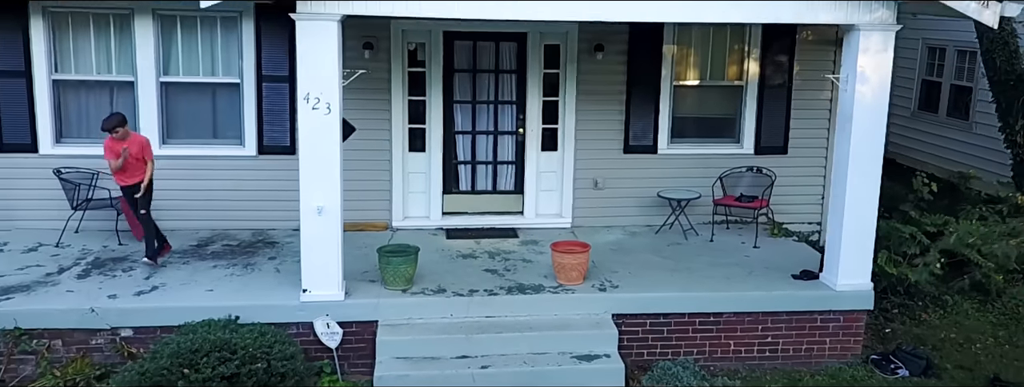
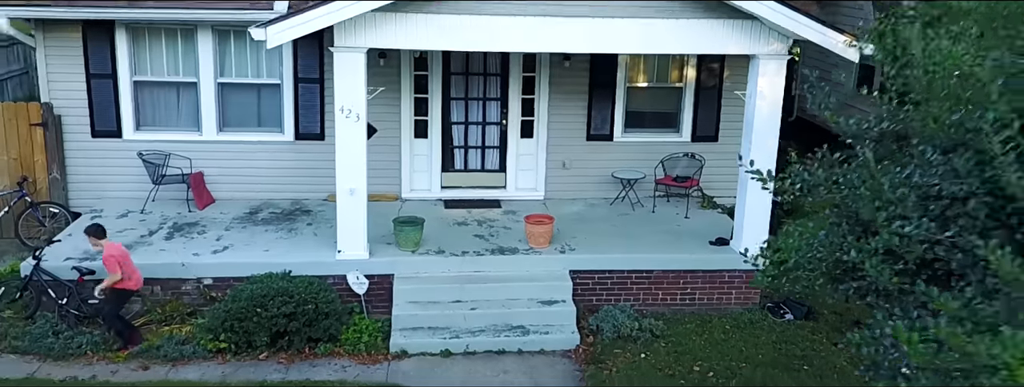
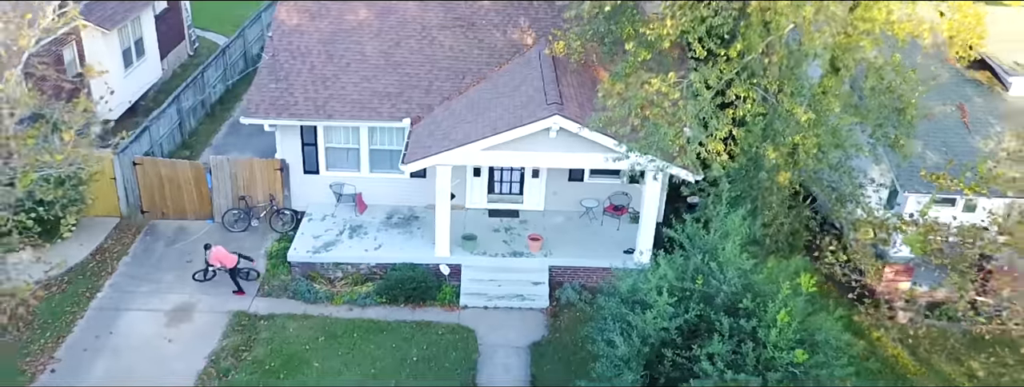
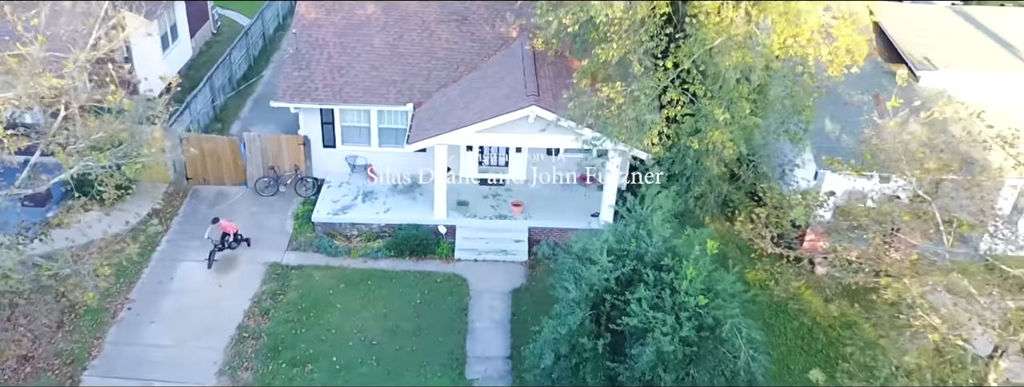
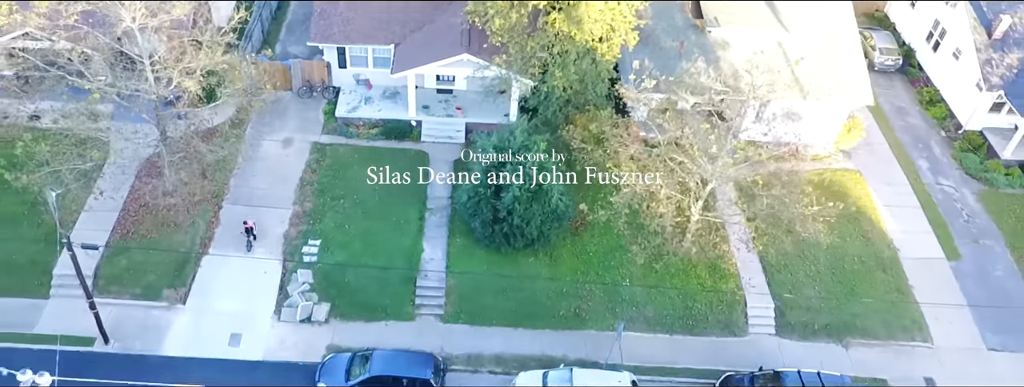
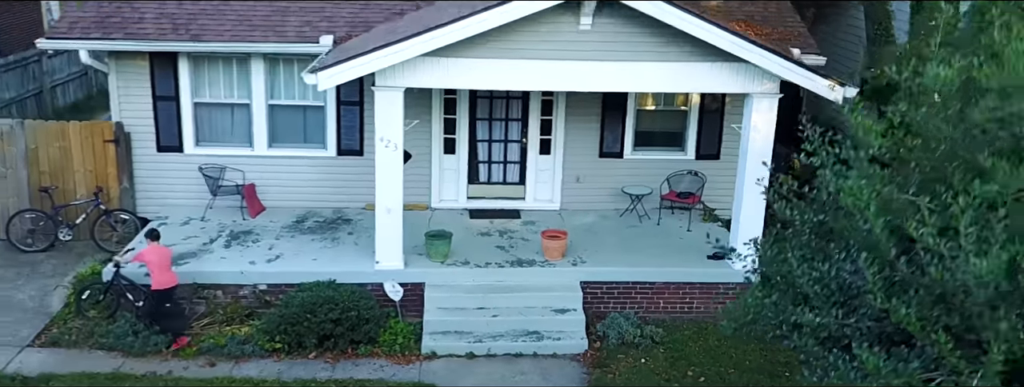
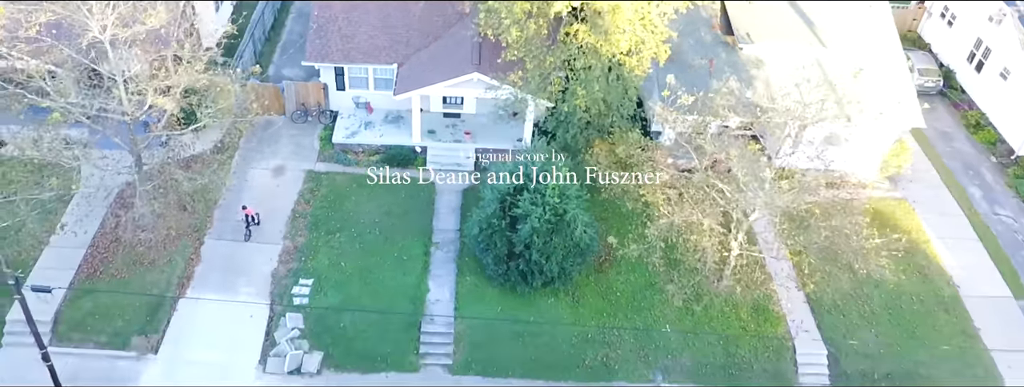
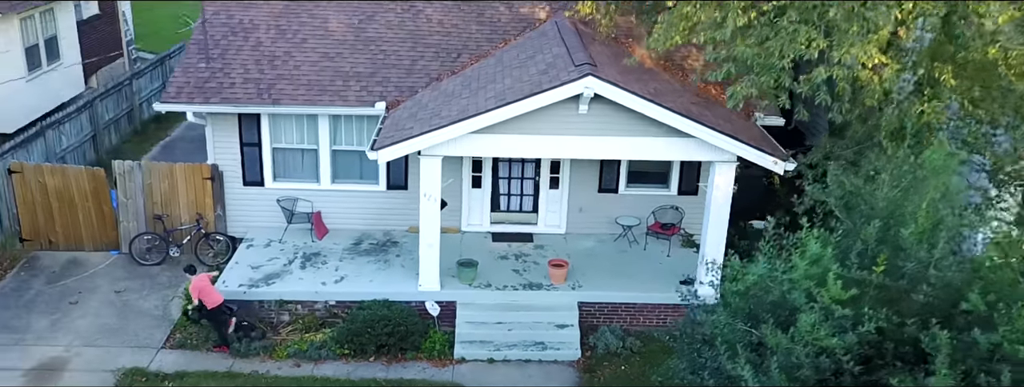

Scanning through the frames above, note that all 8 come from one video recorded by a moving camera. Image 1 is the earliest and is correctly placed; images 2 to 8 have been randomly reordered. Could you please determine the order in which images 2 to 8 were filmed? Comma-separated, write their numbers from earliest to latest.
2, 6, 8, 3, 4, 7, 5
